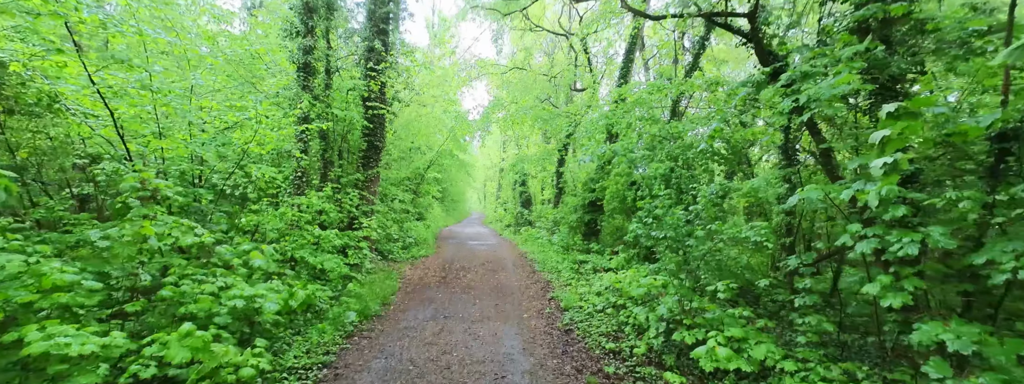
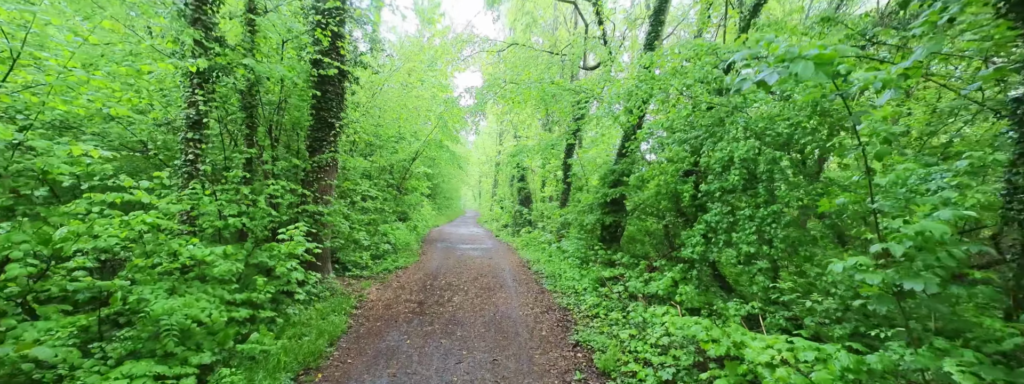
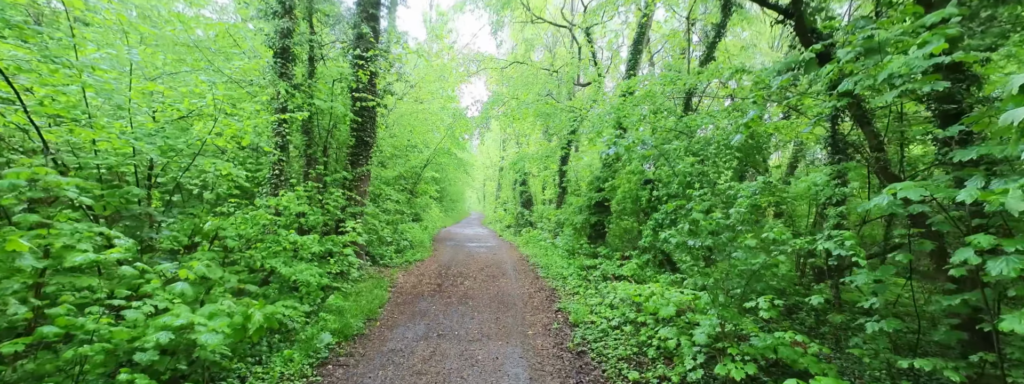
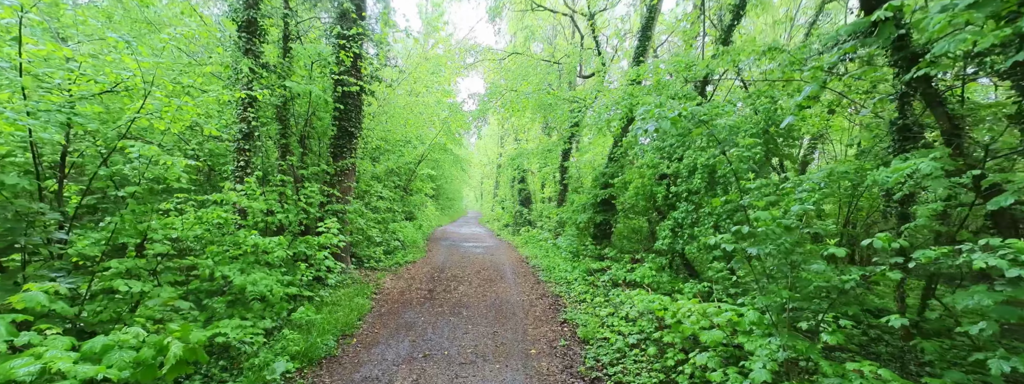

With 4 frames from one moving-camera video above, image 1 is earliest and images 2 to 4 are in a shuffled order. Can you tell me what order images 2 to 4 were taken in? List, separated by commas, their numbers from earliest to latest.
3, 4, 2
